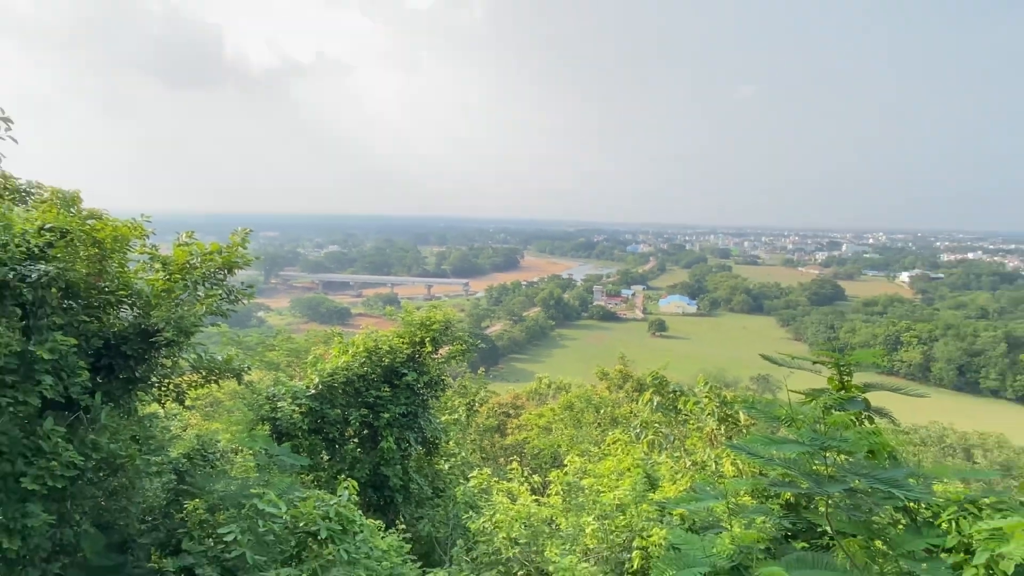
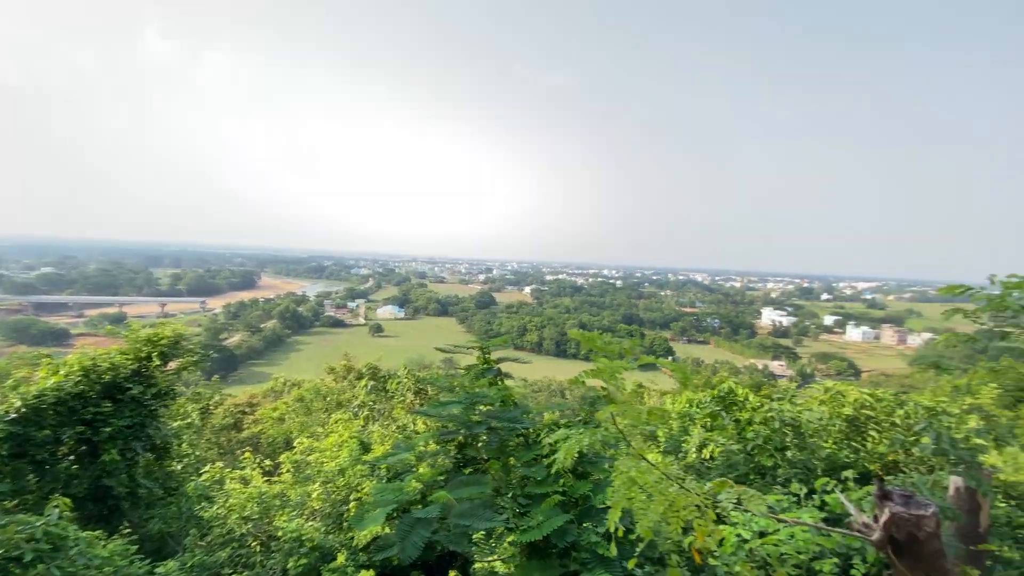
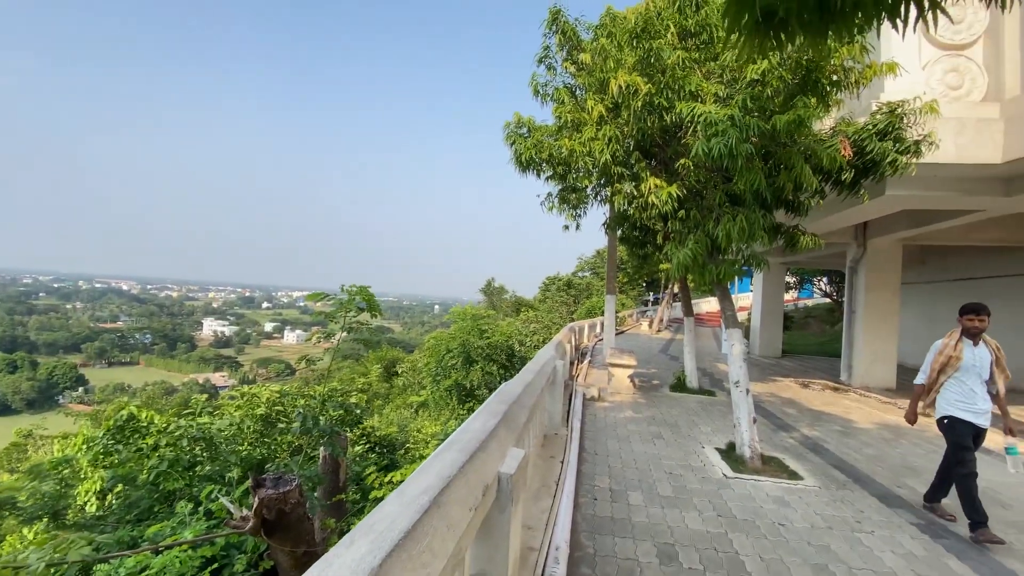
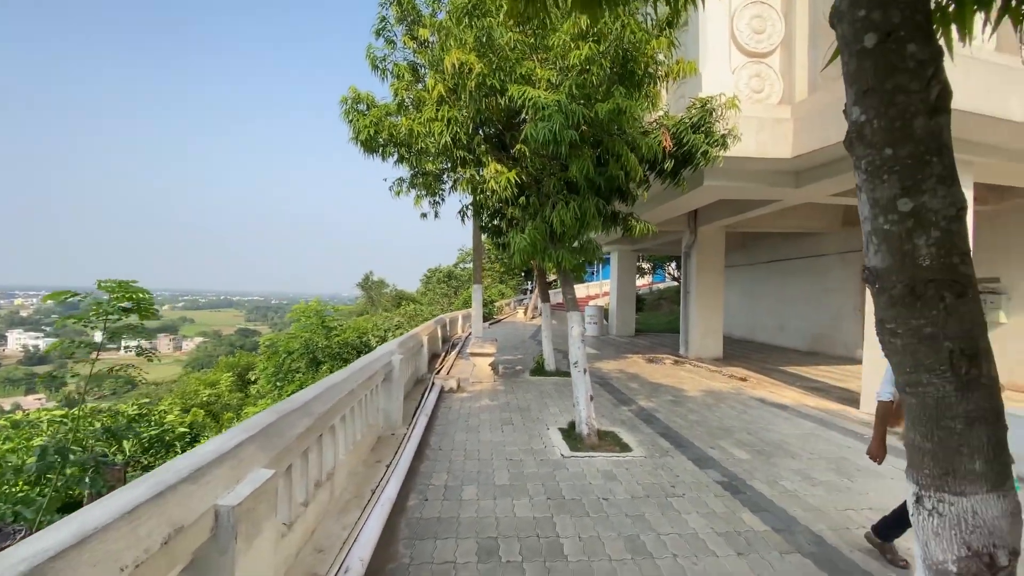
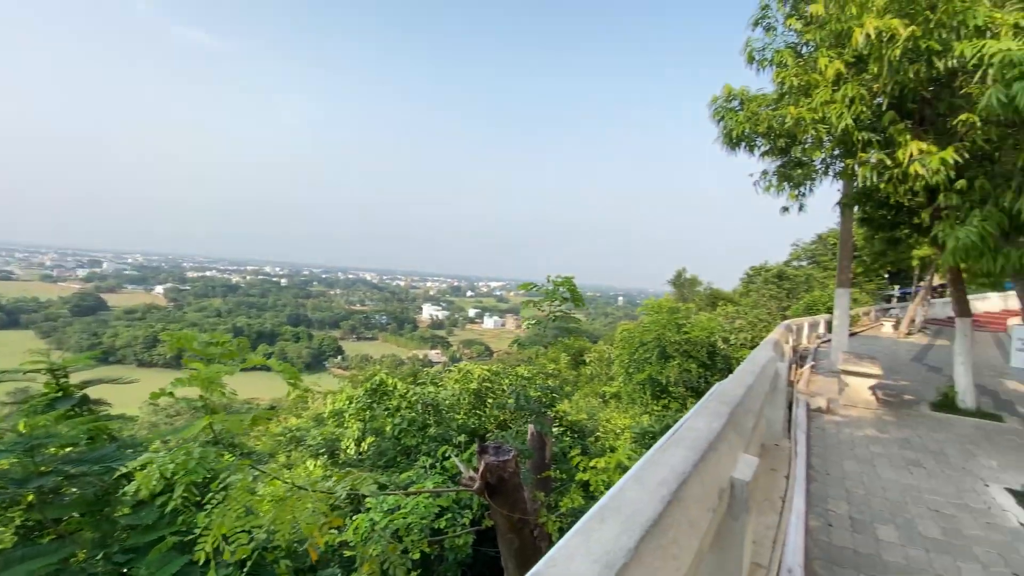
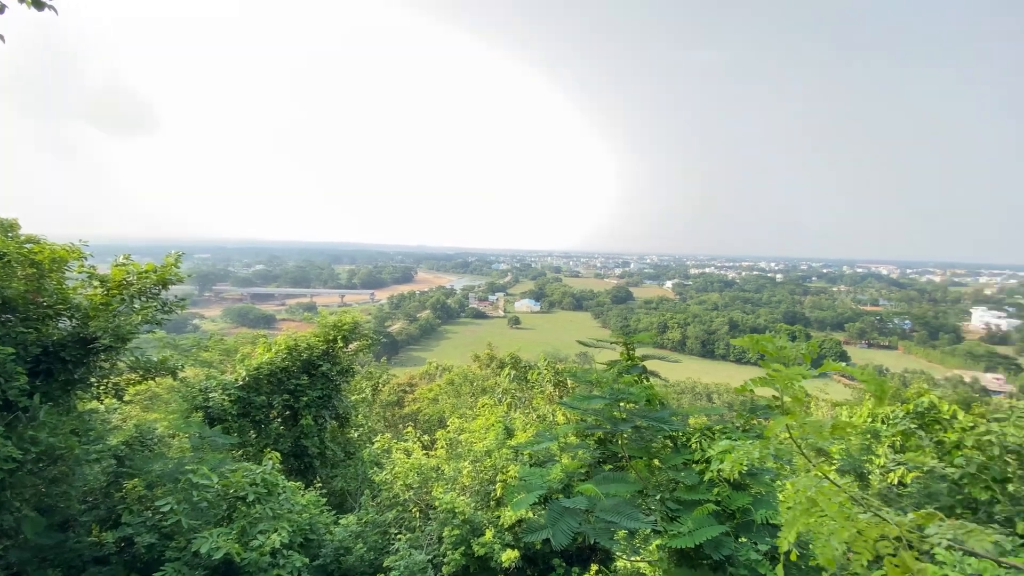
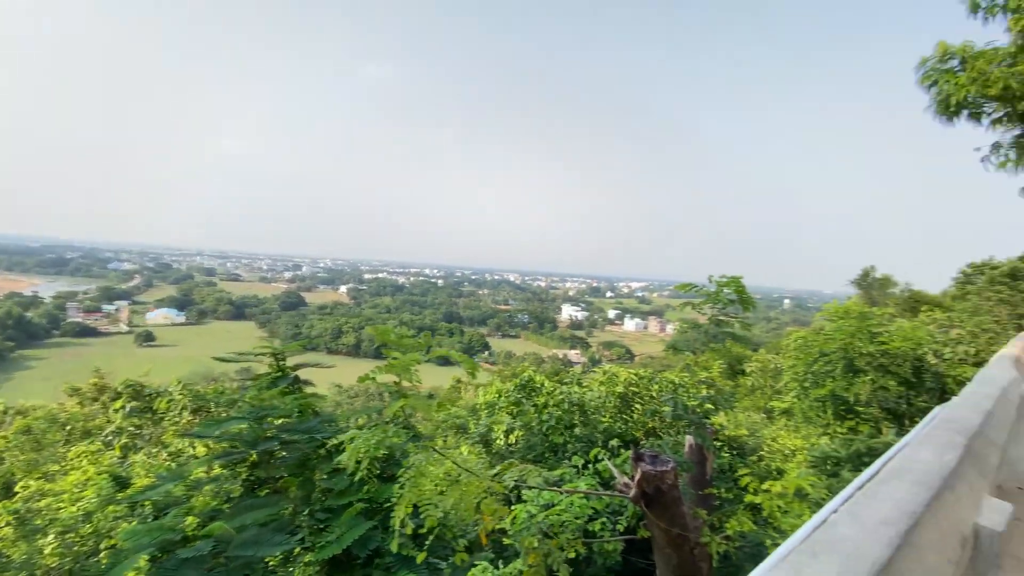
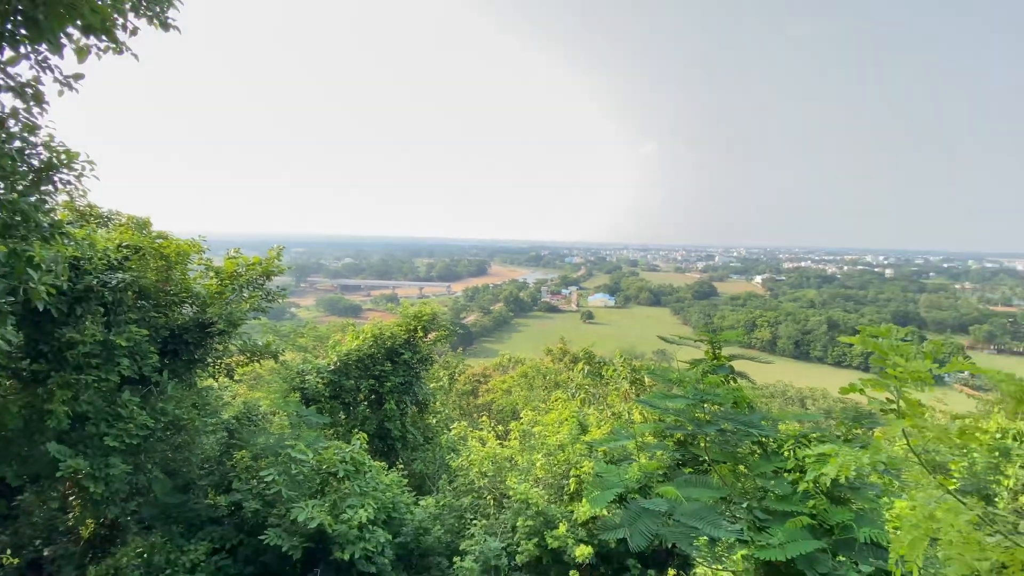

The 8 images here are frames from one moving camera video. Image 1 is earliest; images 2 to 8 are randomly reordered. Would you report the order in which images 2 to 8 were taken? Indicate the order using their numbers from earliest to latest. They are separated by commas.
8, 6, 2, 7, 5, 3, 4
